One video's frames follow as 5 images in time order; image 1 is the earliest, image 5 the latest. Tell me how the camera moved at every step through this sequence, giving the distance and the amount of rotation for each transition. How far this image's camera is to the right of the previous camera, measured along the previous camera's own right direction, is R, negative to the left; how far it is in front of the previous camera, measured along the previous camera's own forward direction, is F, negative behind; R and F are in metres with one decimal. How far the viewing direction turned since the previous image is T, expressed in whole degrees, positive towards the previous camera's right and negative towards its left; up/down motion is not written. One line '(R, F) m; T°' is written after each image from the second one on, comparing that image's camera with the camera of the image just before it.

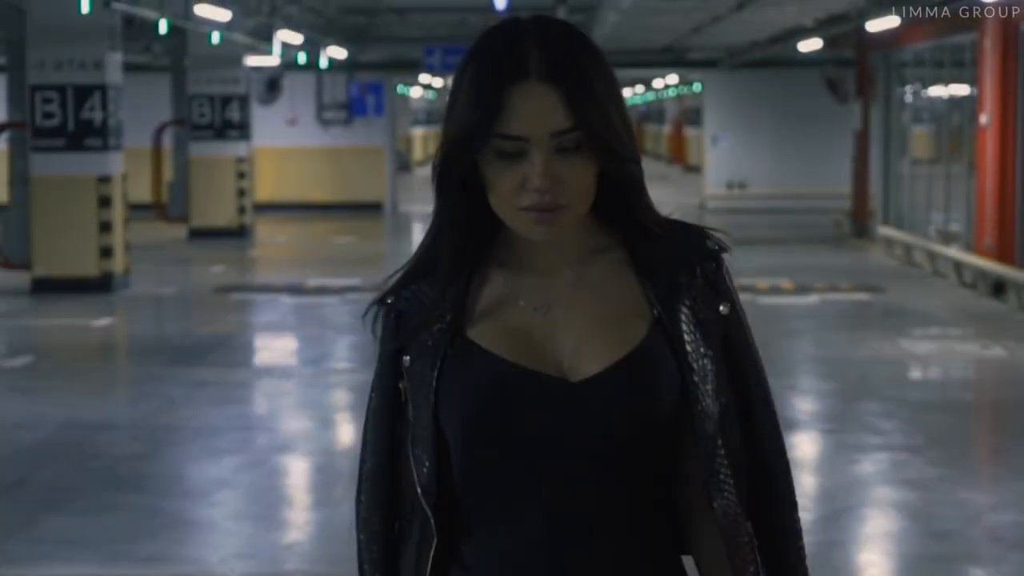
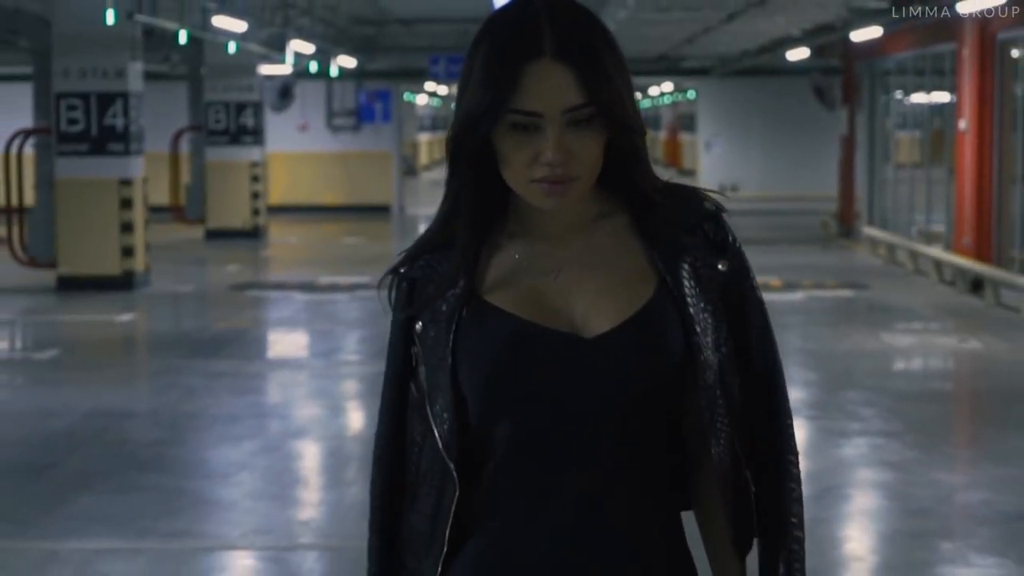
(0.0, -0.5) m; 0°
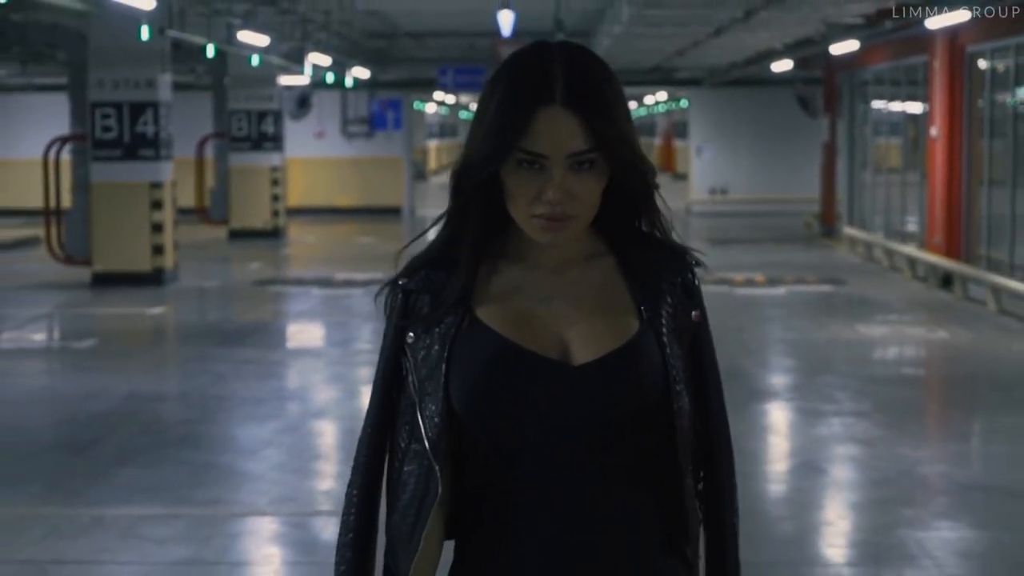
(0.0, -0.8) m; 0°
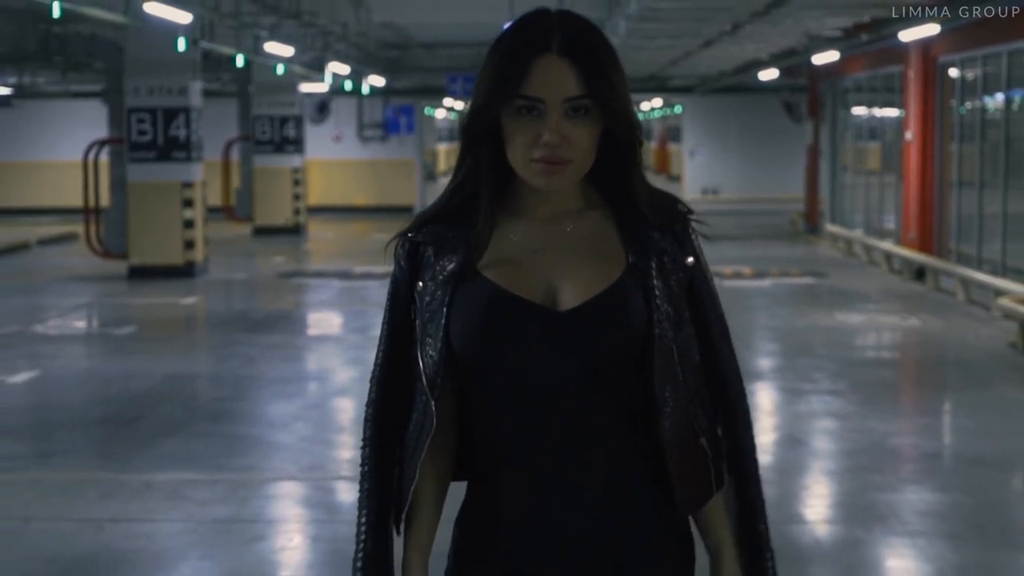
(-0.1, -0.9) m; 0°
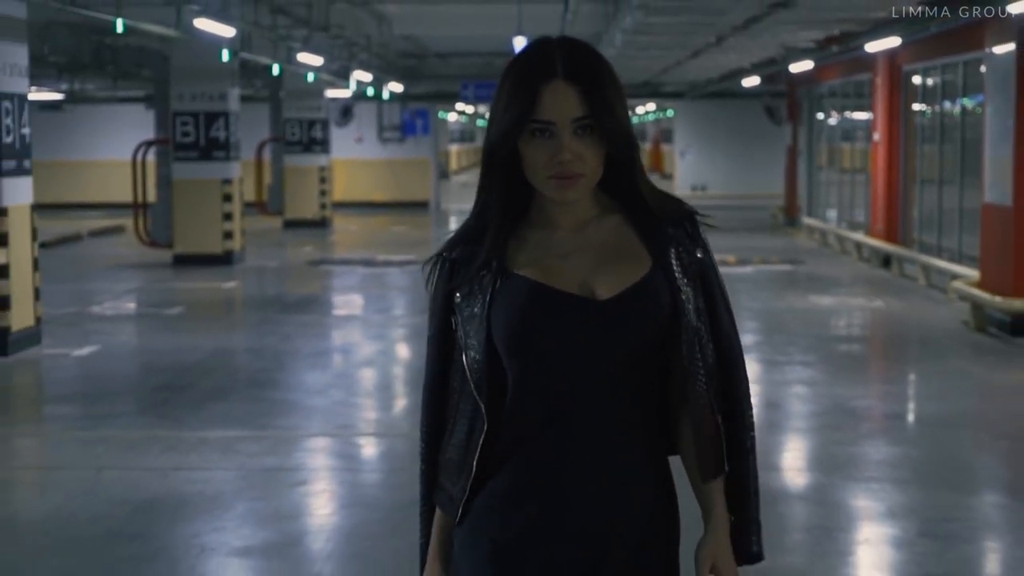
(0.0, -1.3) m; 0°
